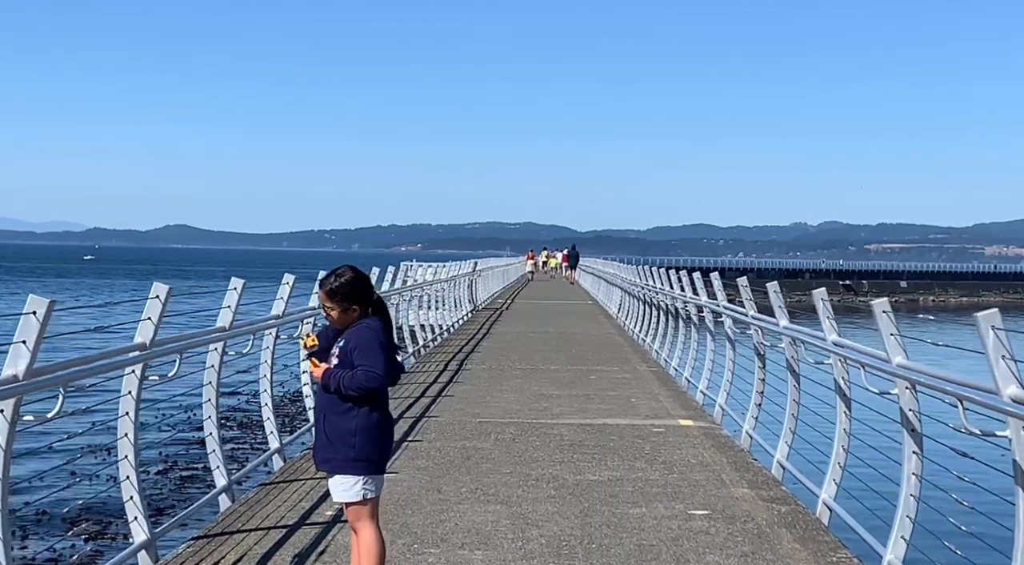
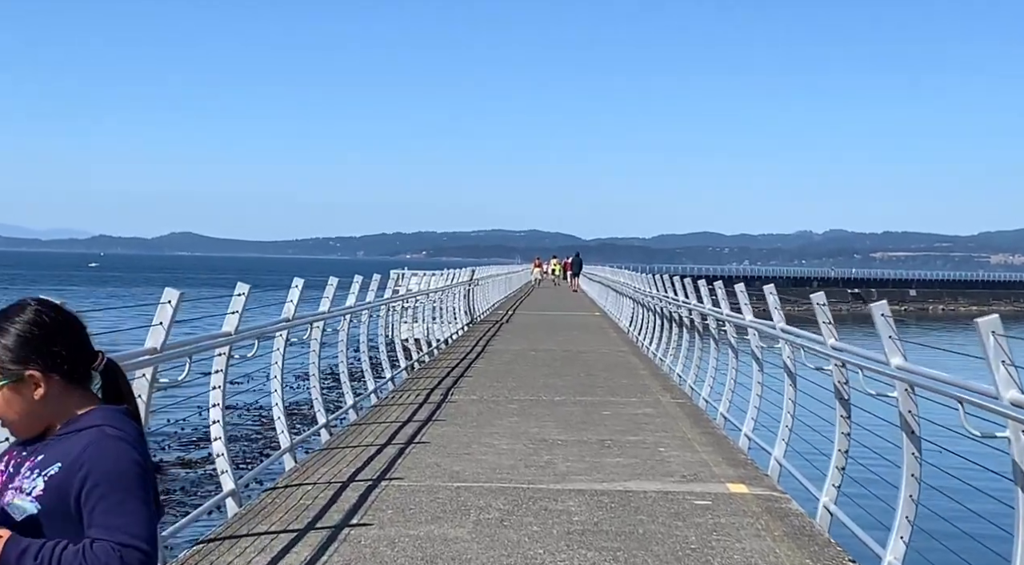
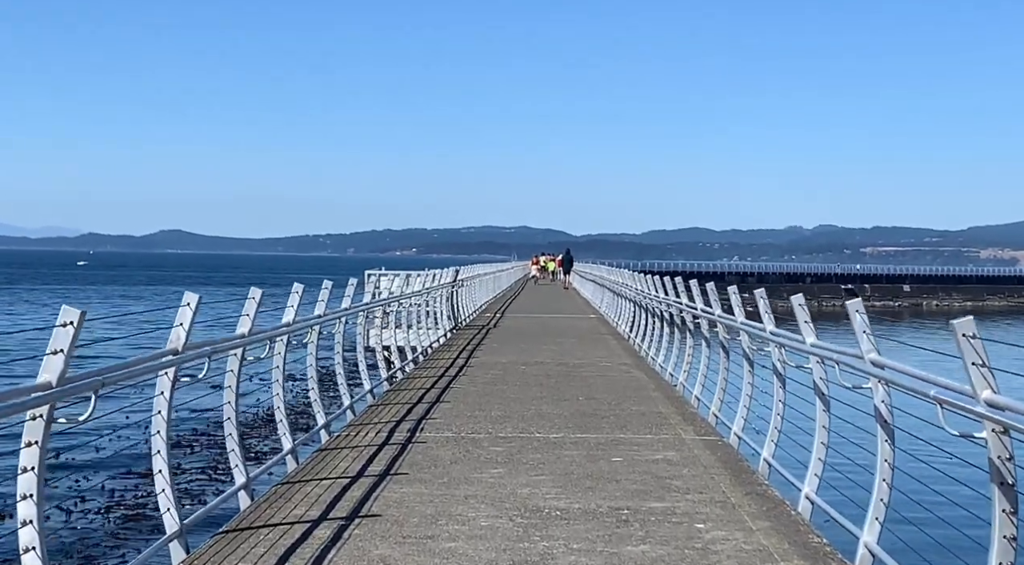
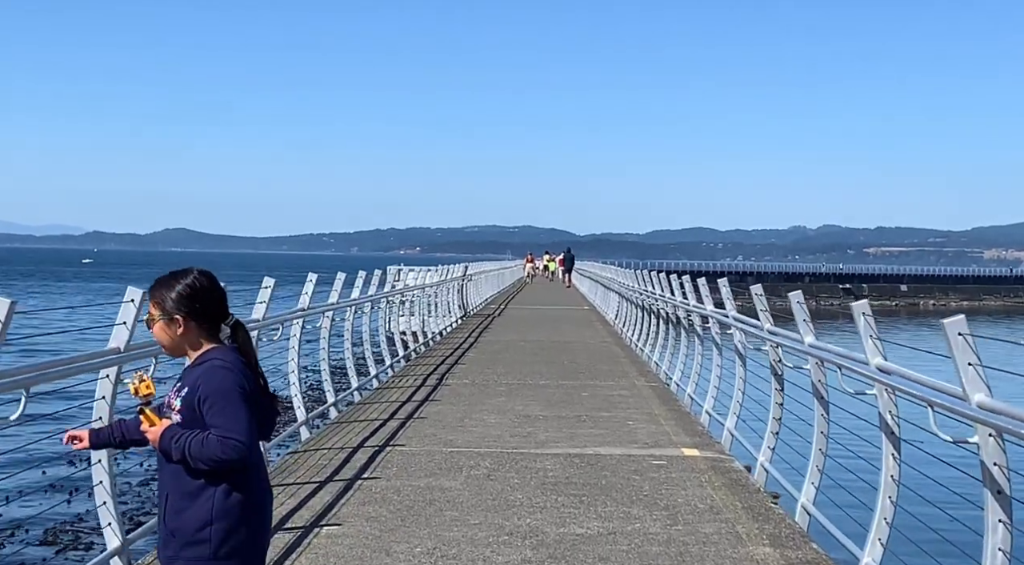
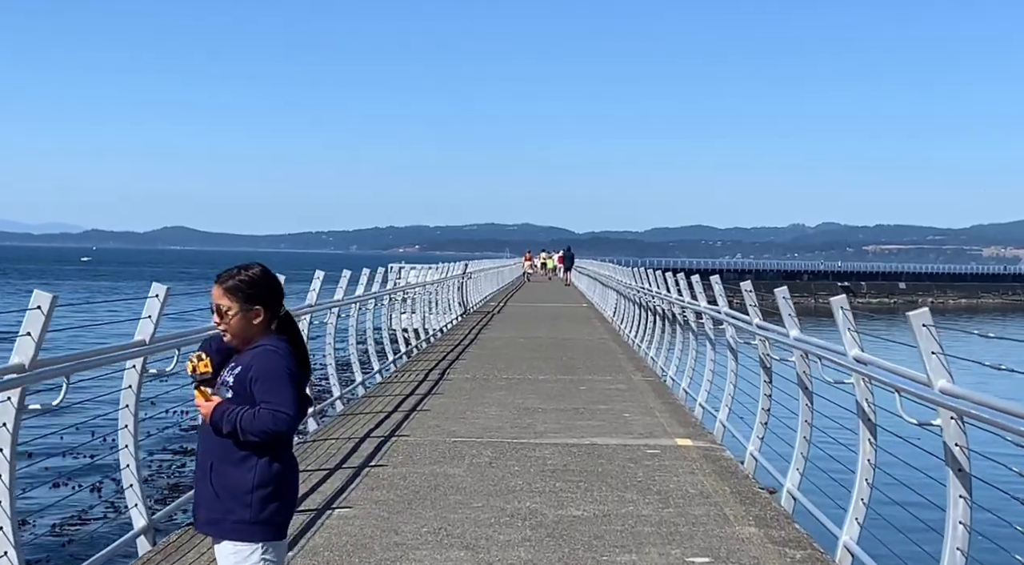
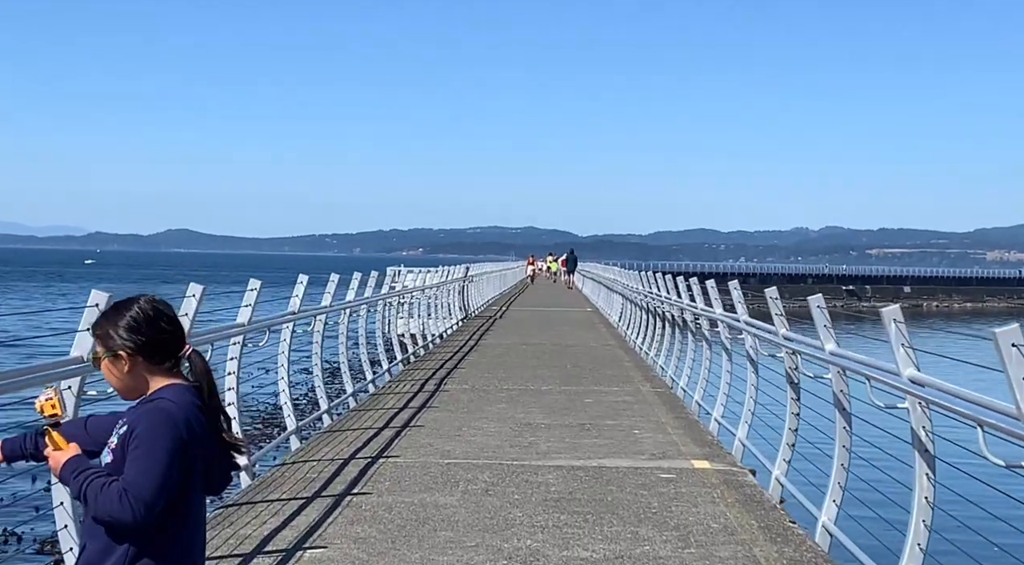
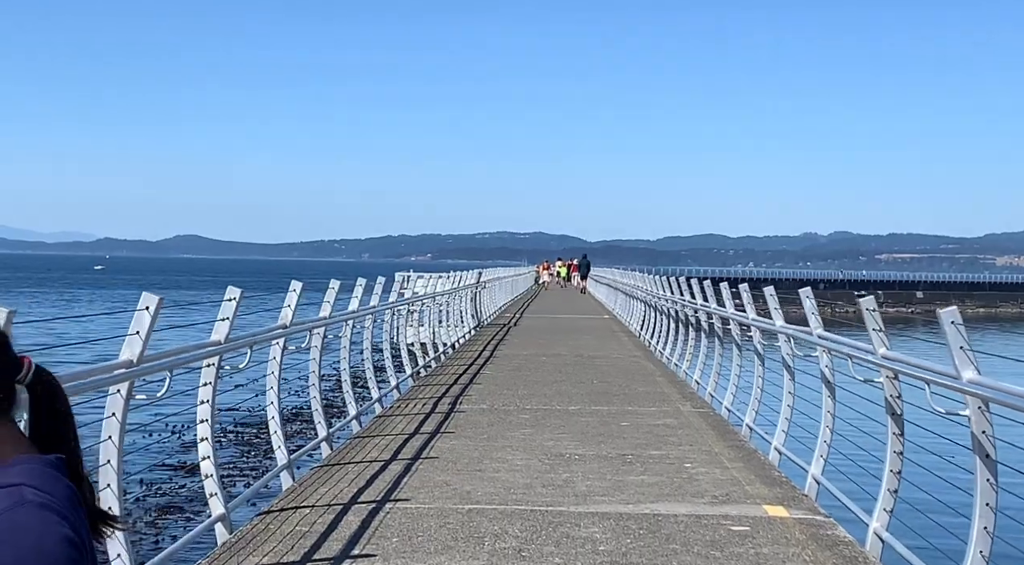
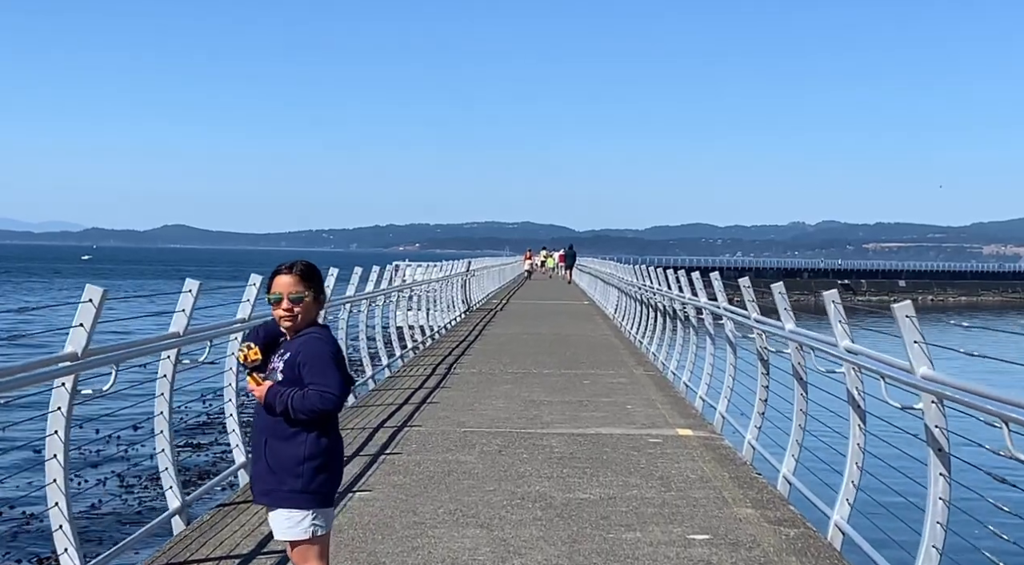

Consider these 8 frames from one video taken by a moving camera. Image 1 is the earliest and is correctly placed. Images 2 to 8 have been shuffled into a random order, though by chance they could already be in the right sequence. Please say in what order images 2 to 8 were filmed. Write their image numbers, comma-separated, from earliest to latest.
8, 5, 4, 6, 2, 7, 3
